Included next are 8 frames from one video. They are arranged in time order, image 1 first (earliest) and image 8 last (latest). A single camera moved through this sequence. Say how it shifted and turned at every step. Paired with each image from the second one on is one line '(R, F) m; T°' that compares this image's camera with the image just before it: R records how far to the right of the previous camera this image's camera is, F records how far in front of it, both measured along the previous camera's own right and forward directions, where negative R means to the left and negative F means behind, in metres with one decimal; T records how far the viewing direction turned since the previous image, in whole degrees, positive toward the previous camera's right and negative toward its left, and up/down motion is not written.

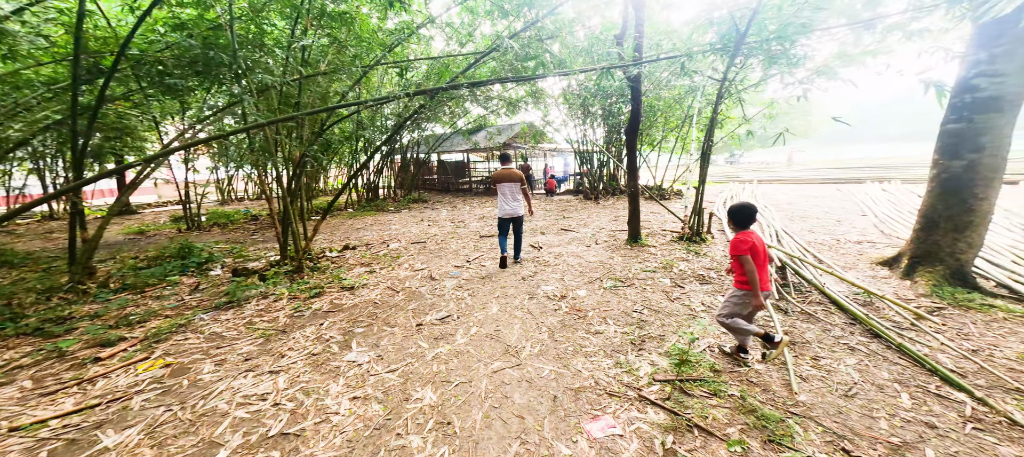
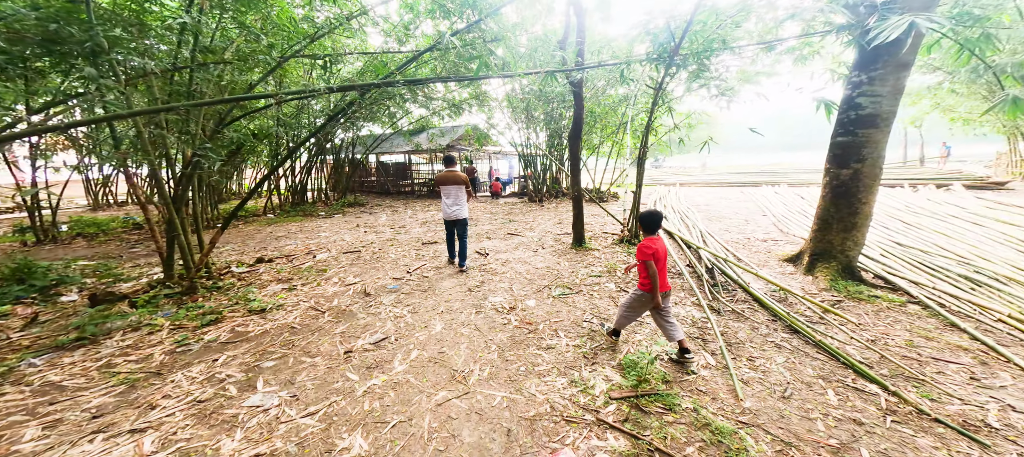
(0.0, +0.2) m; +10°
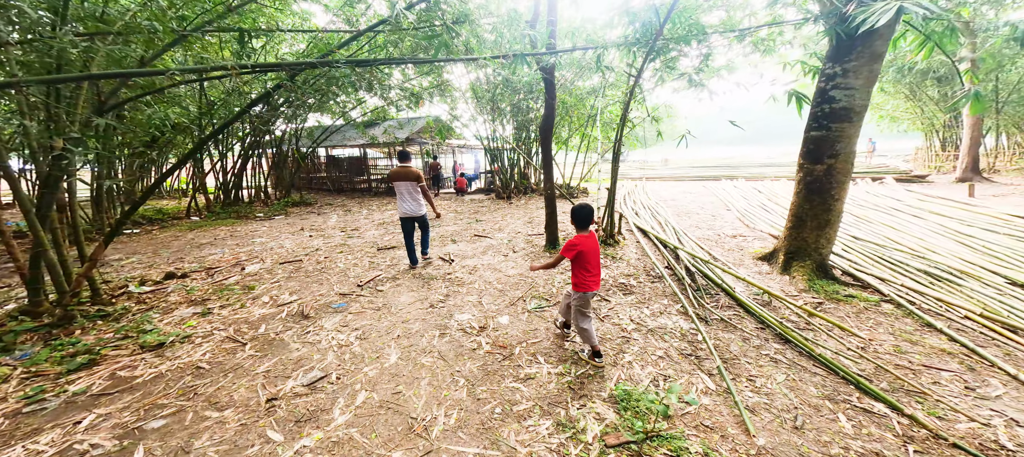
(0.0, +0.4) m; +6°
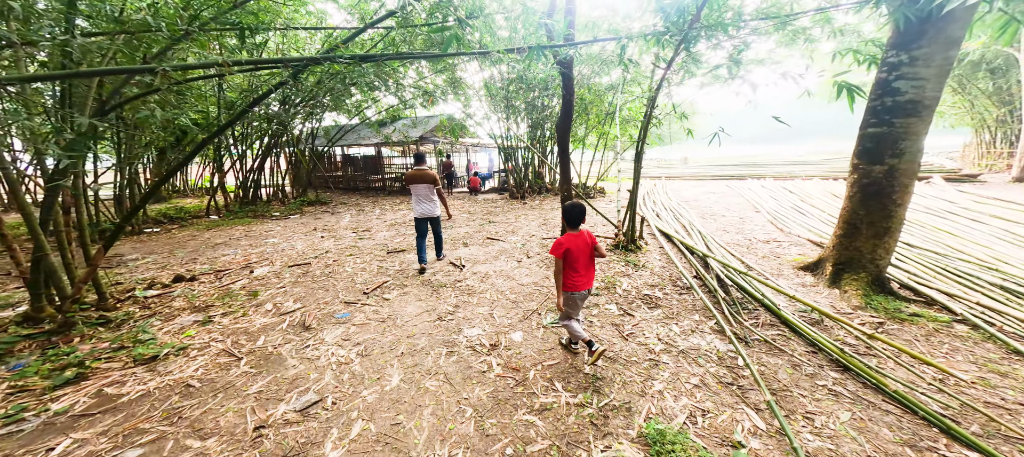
(0.0, +0.3) m; -2°
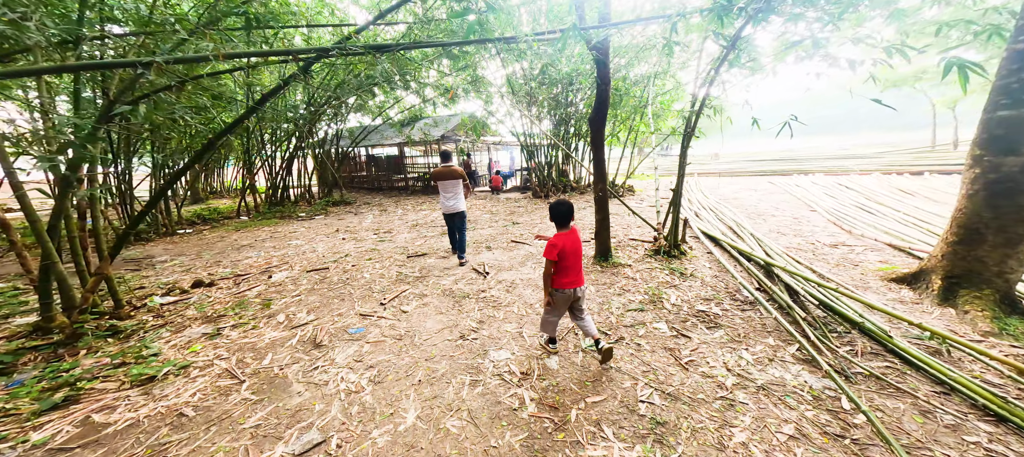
(-0.1, +0.4) m; -4°
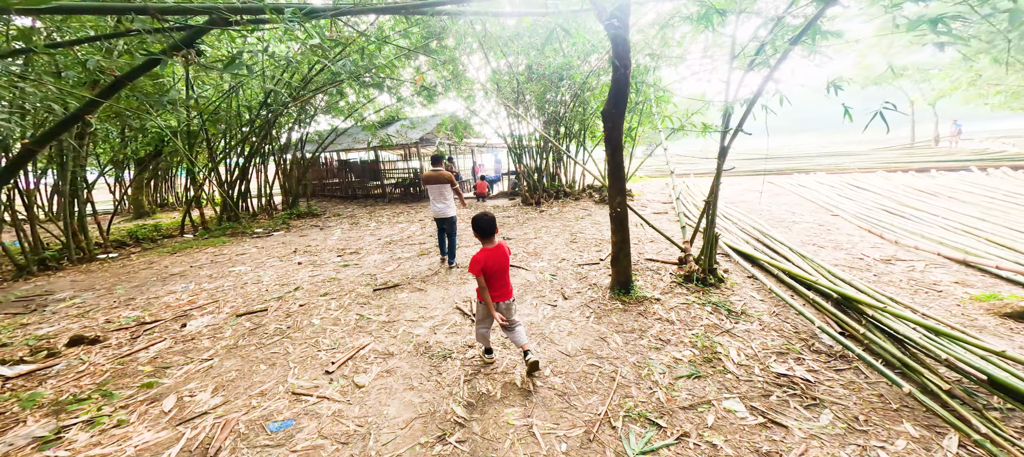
(-0.1, +0.9) m; +3°
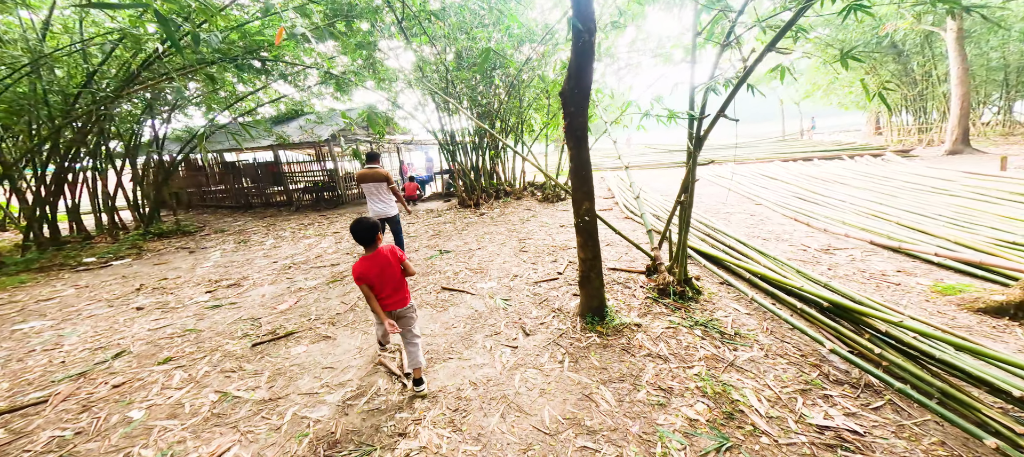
(-0.1, +0.7) m; +12°
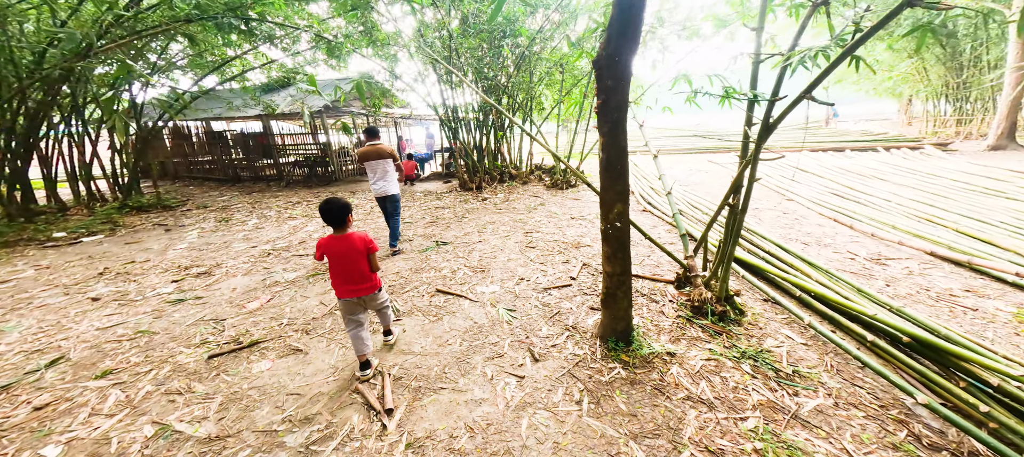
(0.0, +0.4) m; 0°
